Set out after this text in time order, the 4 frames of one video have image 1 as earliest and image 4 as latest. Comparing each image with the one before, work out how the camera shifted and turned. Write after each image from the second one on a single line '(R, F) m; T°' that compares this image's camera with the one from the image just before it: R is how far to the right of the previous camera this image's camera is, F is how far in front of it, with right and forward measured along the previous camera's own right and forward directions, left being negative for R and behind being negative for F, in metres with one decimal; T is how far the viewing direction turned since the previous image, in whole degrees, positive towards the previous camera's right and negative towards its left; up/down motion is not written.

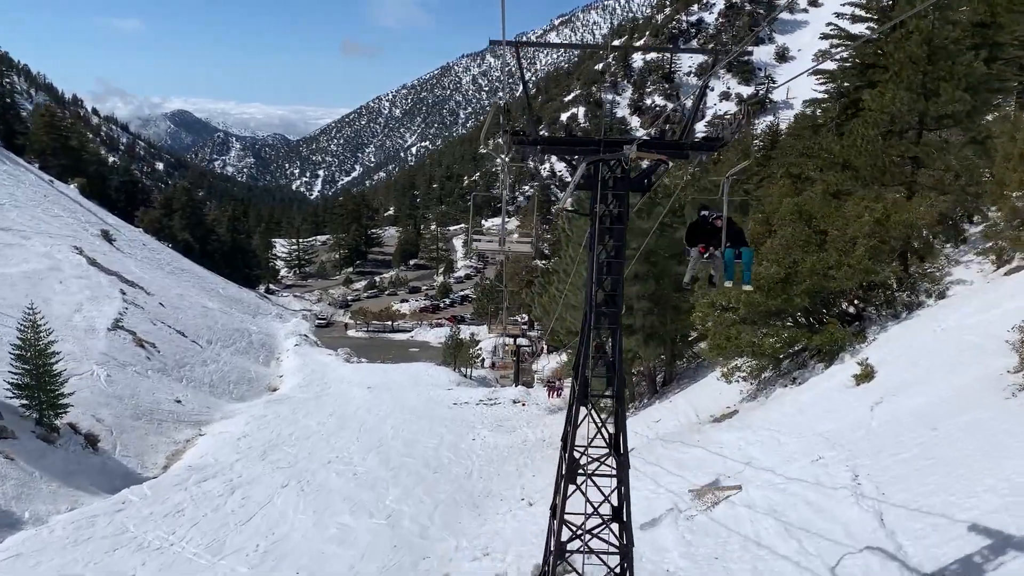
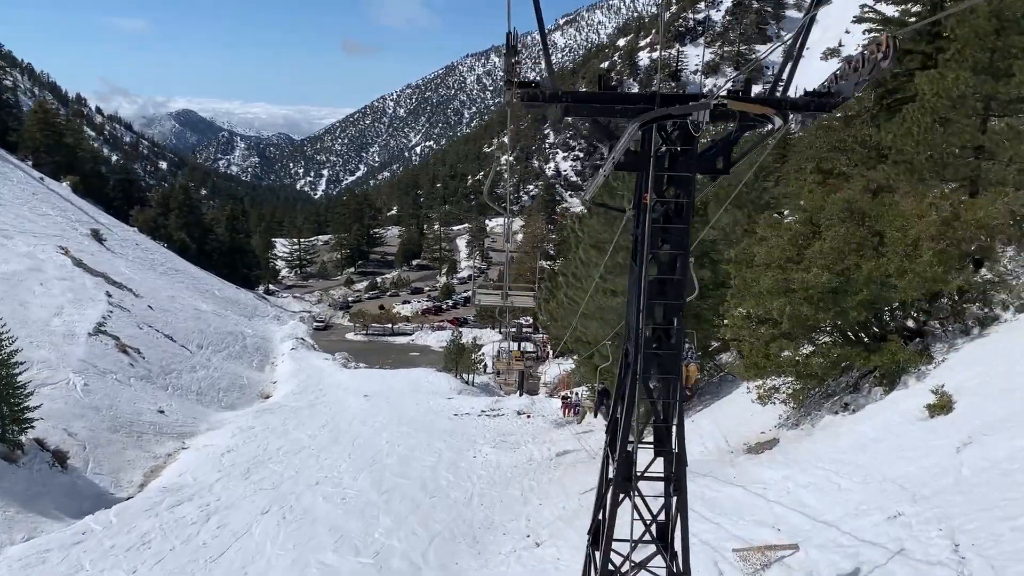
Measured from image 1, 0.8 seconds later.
(0.0, +1.7) m; 0°
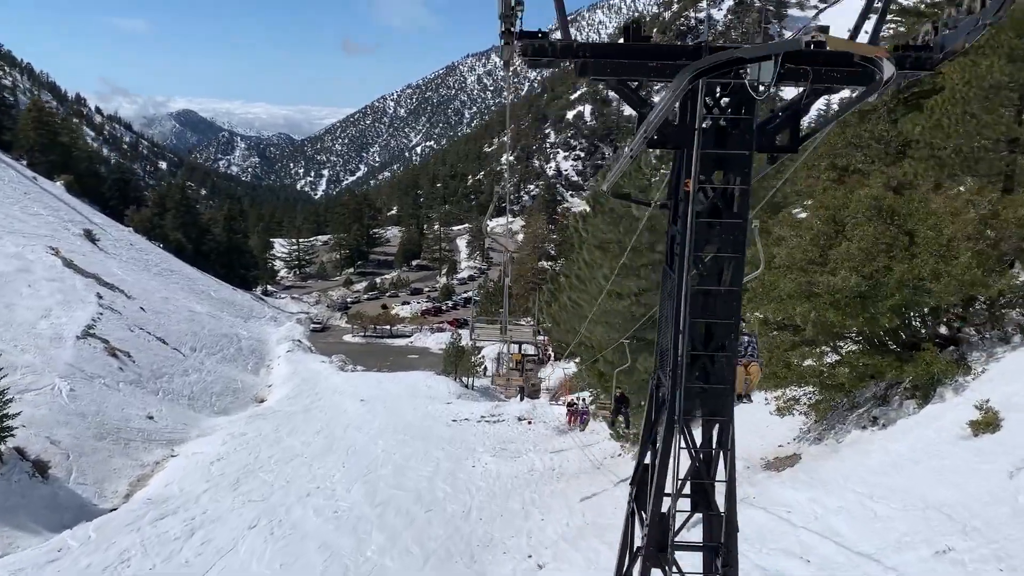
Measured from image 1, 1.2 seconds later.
(0.0, +0.8) m; 0°
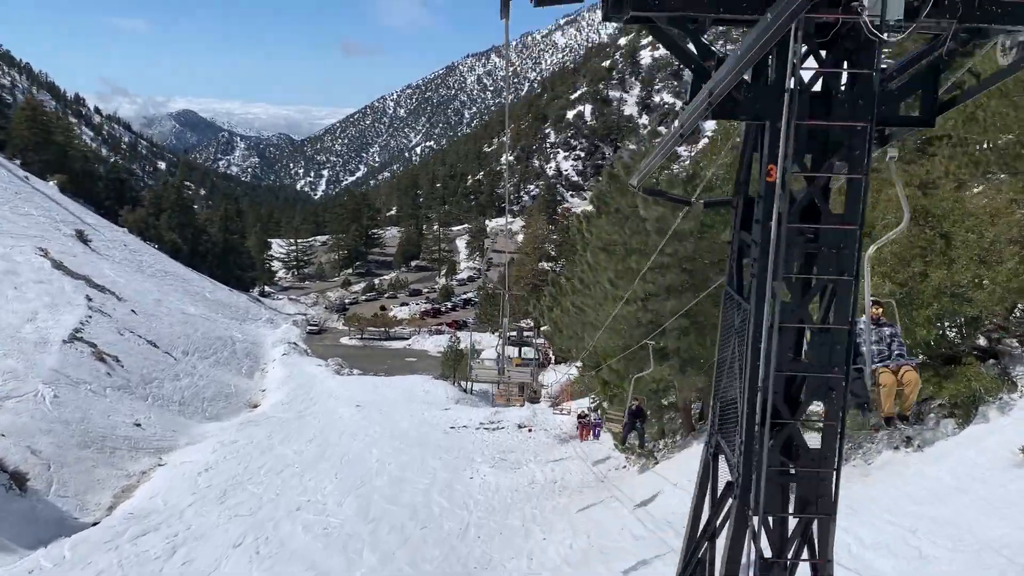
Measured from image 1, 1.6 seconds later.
(0.0, +0.8) m; 0°
